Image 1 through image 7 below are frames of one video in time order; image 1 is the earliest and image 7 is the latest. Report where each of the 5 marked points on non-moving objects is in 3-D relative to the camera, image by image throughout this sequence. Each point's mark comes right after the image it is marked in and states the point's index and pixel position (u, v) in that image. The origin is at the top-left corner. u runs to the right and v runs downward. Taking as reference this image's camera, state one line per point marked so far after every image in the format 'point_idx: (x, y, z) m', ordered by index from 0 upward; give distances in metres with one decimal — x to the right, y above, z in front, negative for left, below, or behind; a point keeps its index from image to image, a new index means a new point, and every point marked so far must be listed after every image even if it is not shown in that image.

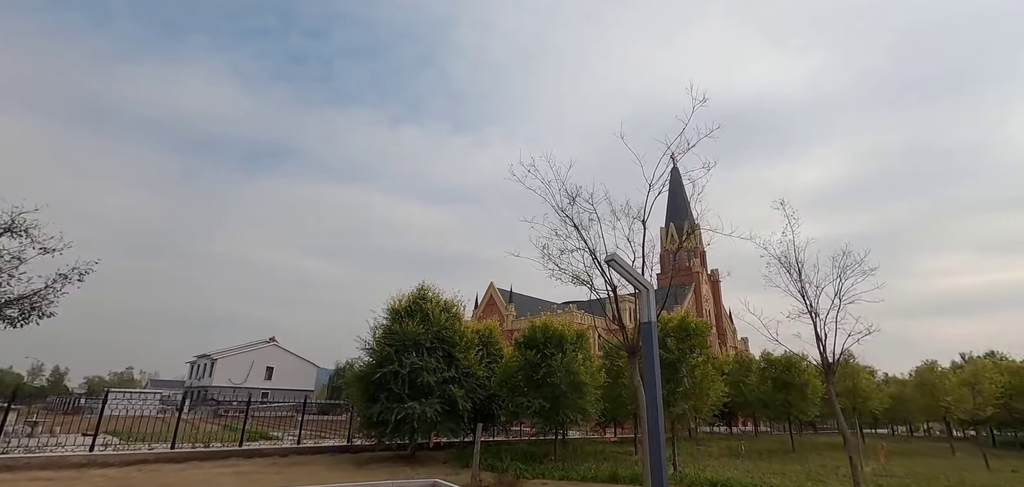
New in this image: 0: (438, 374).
0: (-2.9, -5.1, +19.4) m
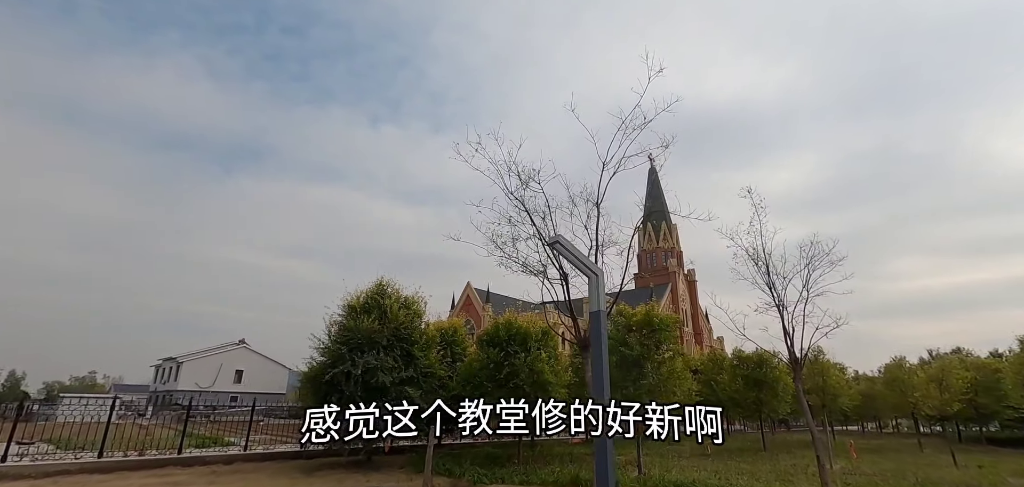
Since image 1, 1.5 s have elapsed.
0: (-4.3, -4.9, +18.4) m
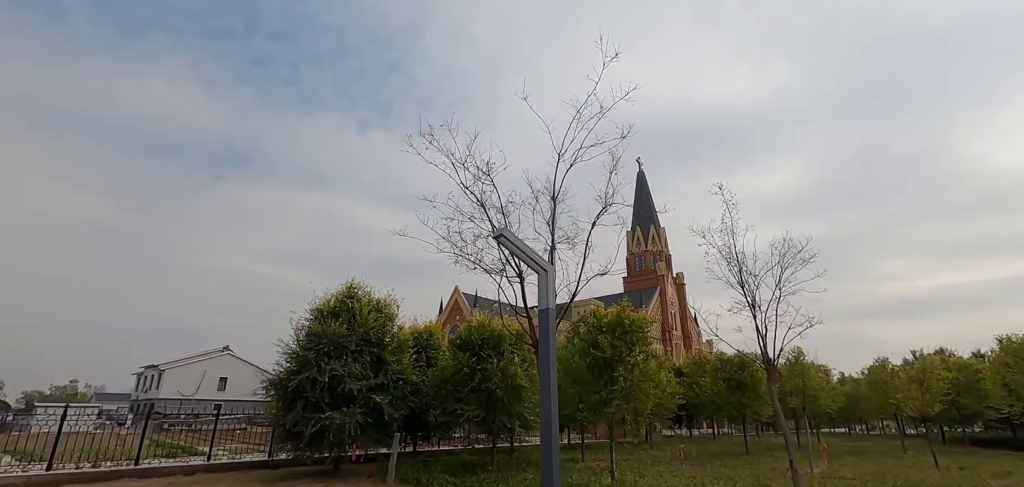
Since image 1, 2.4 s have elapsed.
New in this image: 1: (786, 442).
0: (-5.3, -4.9, +17.8) m
1: (+7.8, -5.7, +14.3) m
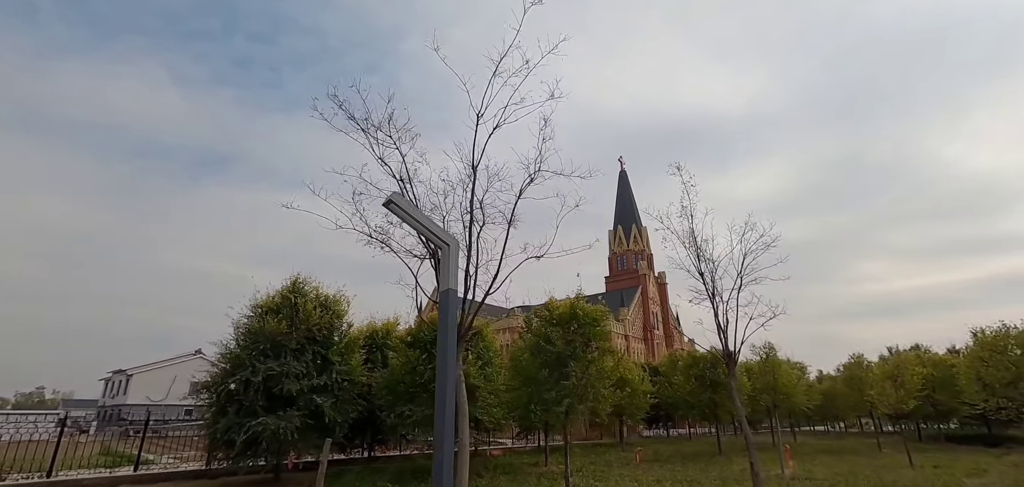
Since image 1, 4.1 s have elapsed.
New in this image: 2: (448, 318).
0: (-6.9, -4.6, +16.4) m
1: (+6.3, -5.3, +13.3) m
2: (-0.8, -0.9, +6.0) m
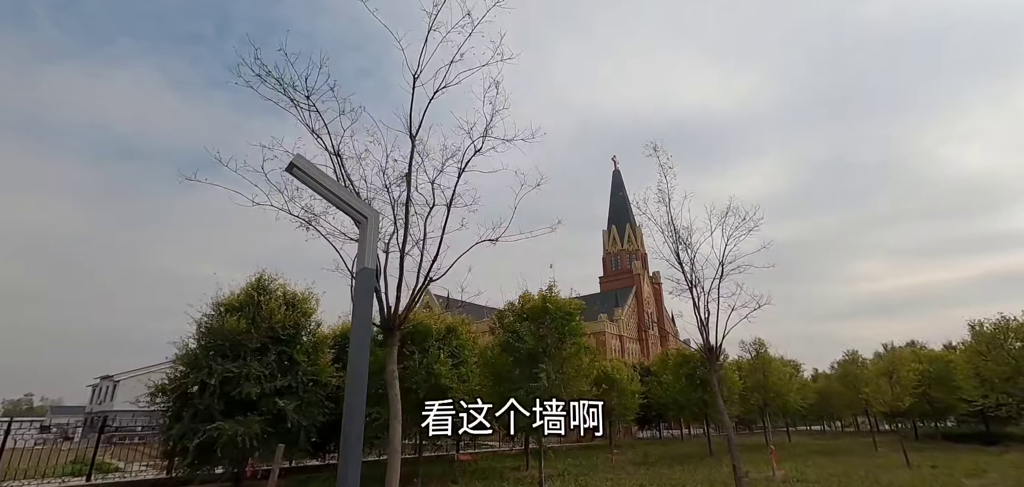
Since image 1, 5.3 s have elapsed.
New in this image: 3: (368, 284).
0: (-7.7, -4.4, +15.5) m
1: (+5.6, -5.0, +12.4) m
2: (-1.5, -0.6, +5.1) m
3: (-1.5, -0.4, +5.2) m
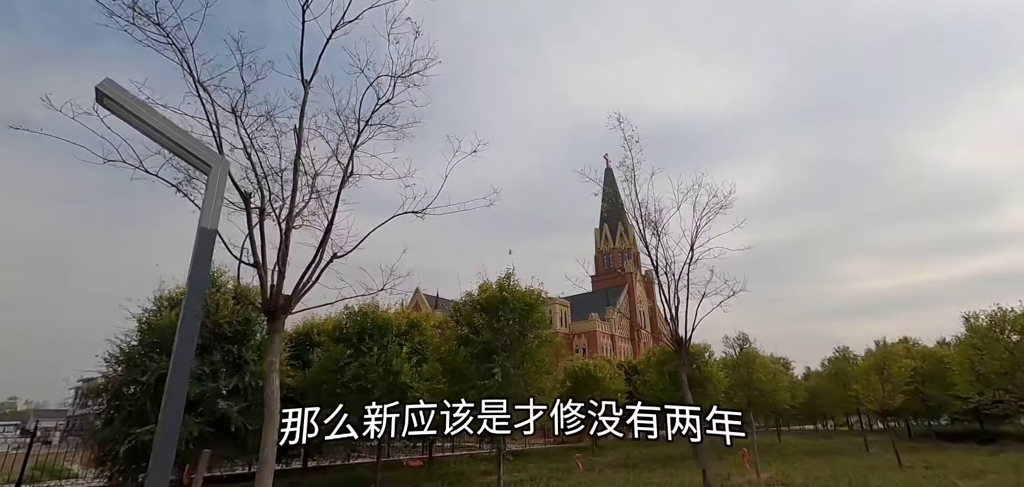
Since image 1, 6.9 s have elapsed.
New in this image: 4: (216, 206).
0: (-8.7, -4.0, +14.3) m
1: (+4.5, -4.6, +11.3) m
2: (-2.5, -0.2, +4.0) m
3: (-2.5, 0.0, +4.1) m
4: (-2.5, +0.3, +4.3) m
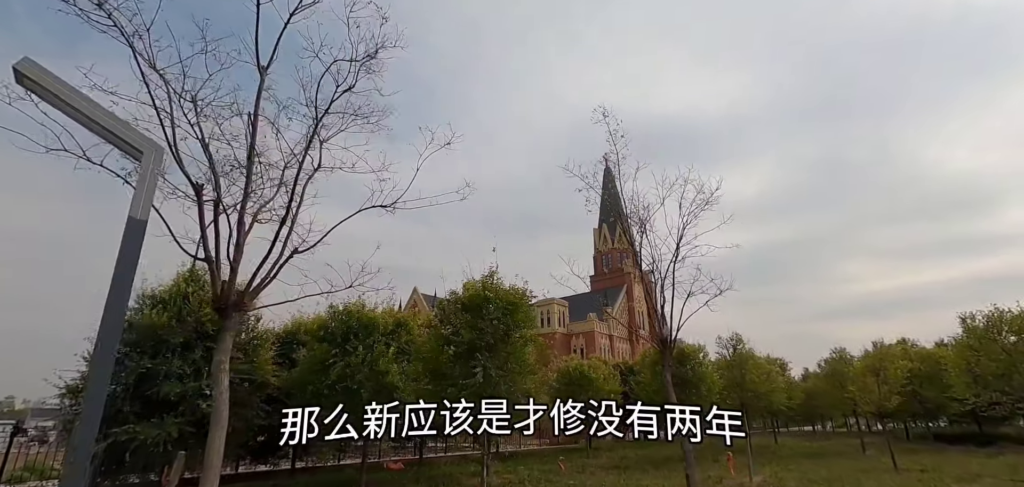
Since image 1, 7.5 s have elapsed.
0: (-9.1, -3.9, +14.0) m
1: (+4.2, -4.5, +11.1) m
2: (-2.9, -0.2, +3.7) m
3: (-2.9, 0.0, +3.8) m
4: (-2.9, +0.4, +4.0) m
